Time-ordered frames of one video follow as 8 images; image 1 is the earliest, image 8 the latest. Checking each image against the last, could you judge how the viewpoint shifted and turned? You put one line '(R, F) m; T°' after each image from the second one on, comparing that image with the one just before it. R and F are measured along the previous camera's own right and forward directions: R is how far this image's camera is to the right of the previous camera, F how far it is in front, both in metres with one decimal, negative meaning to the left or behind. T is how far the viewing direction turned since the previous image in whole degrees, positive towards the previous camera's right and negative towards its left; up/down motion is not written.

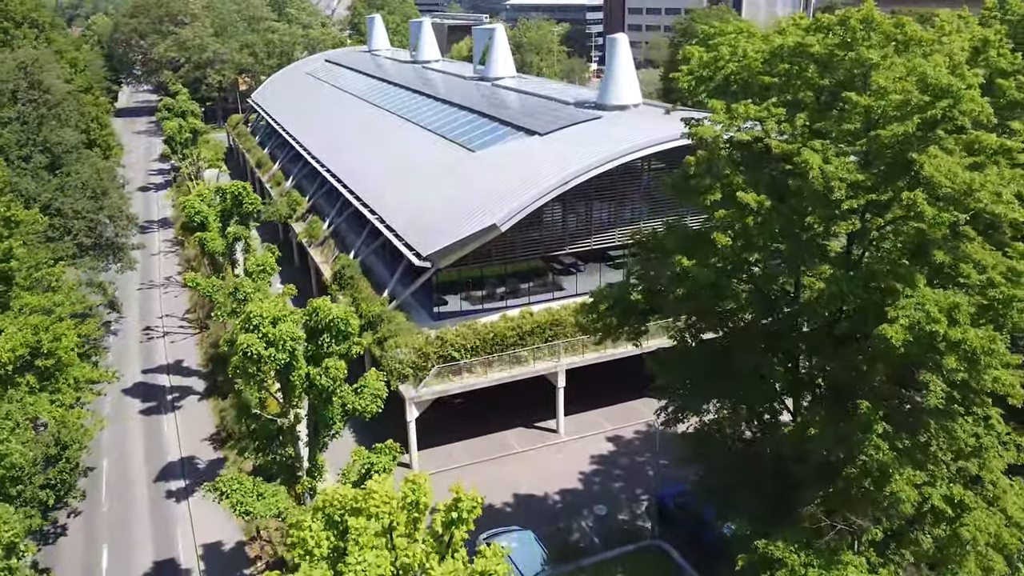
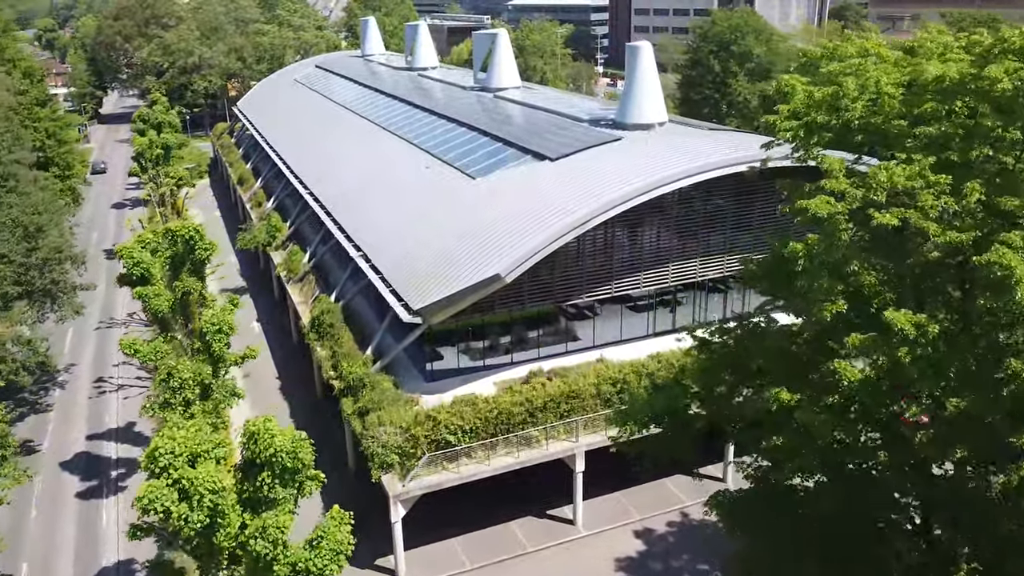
(-0.2, +4.2) m; 0°
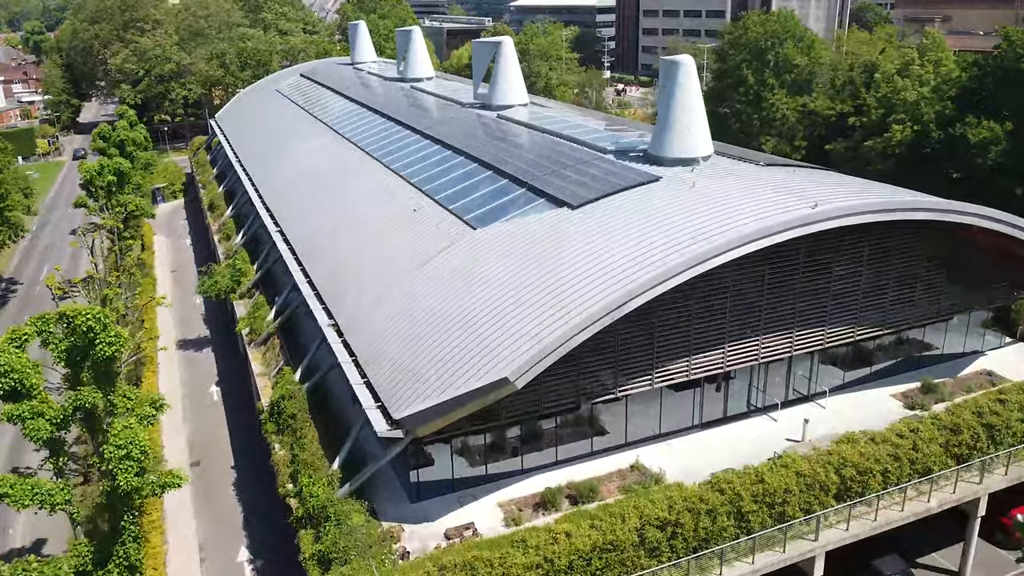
(-0.3, +5.3) m; 0°
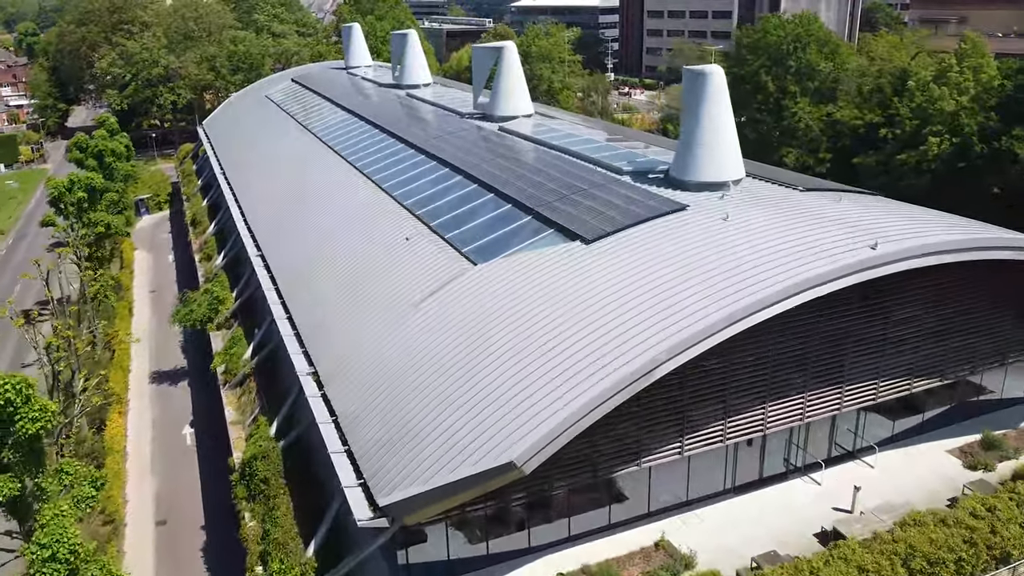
(-0.1, +2.6) m; 0°
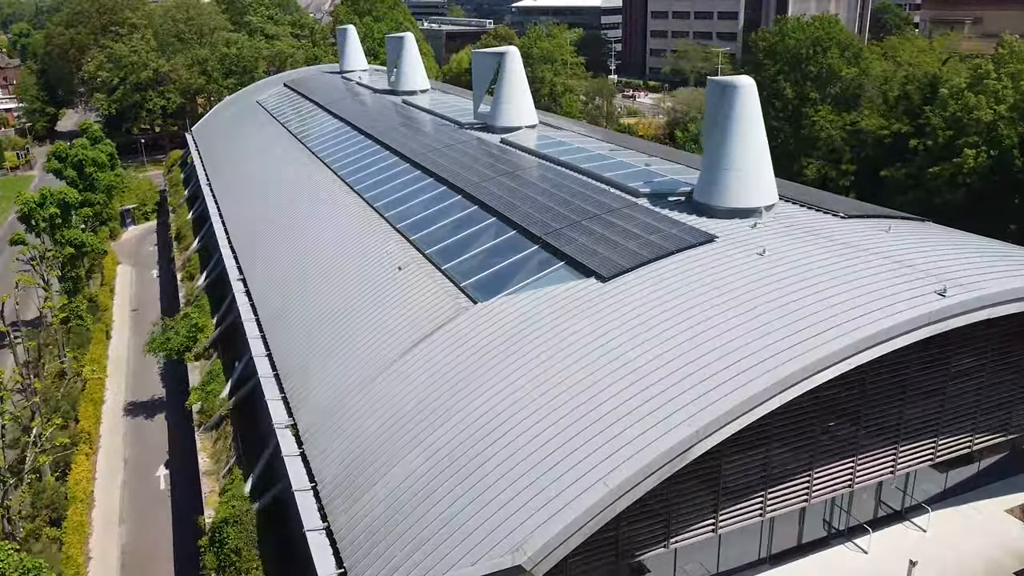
(-0.1, +2.2) m; 0°
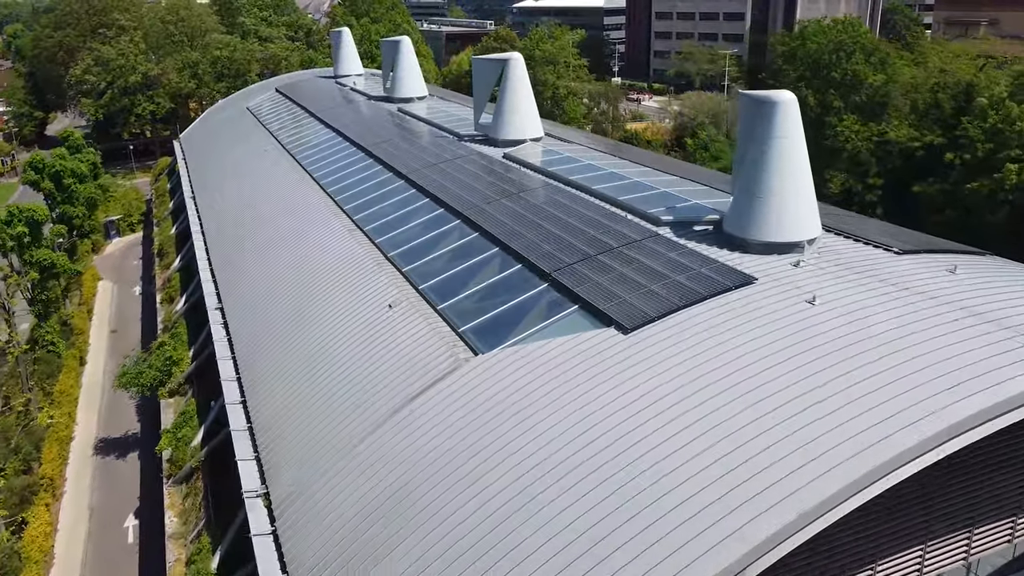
(-0.1, +2.2) m; 0°
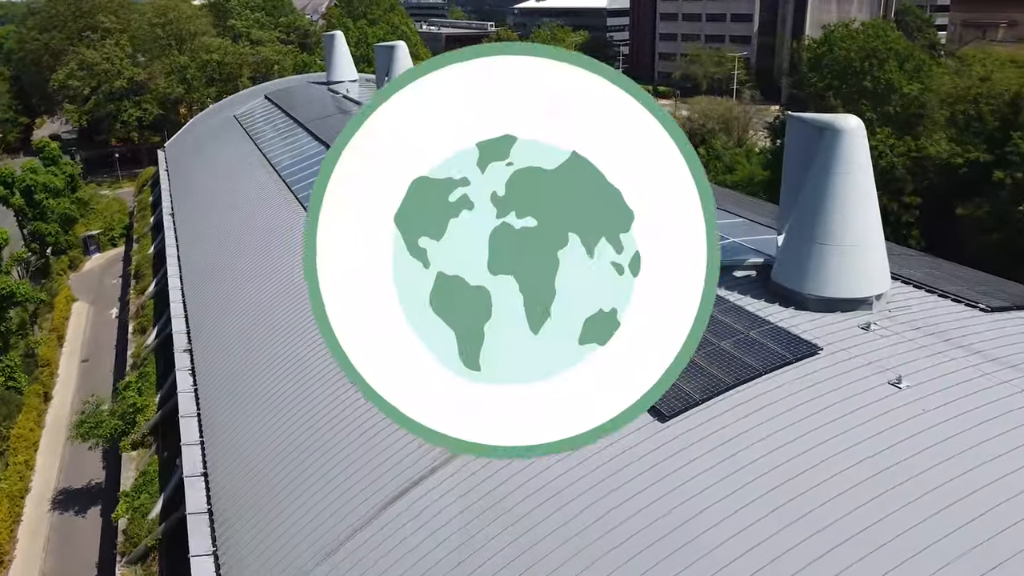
(-0.2, +2.5) m; 0°
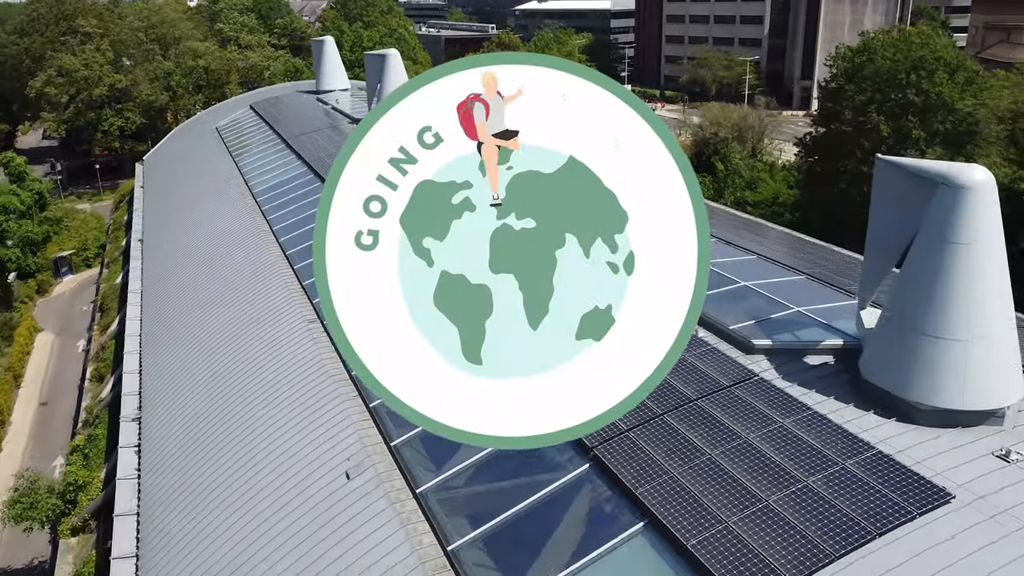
(-0.2, +3.1) m; 0°
